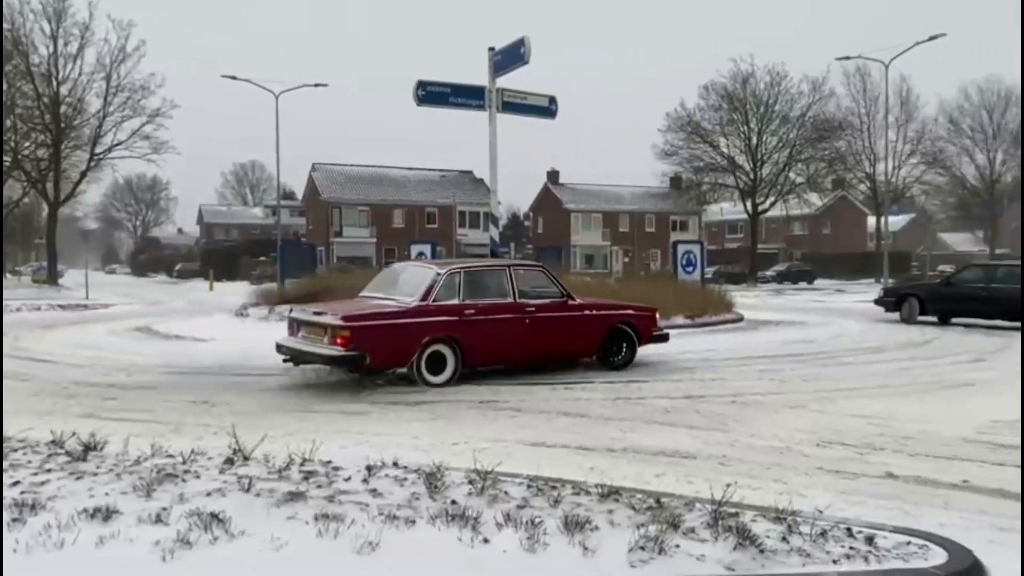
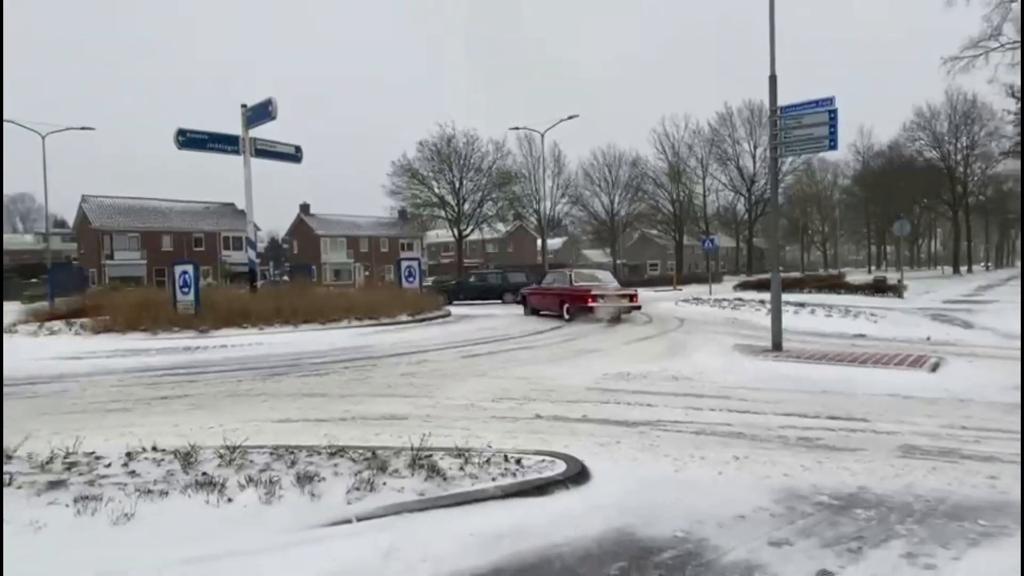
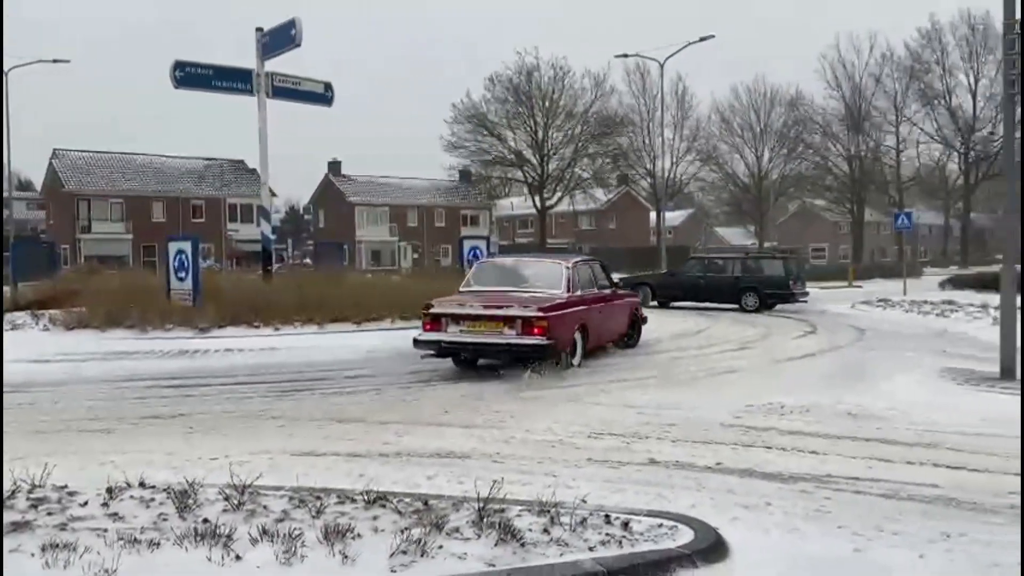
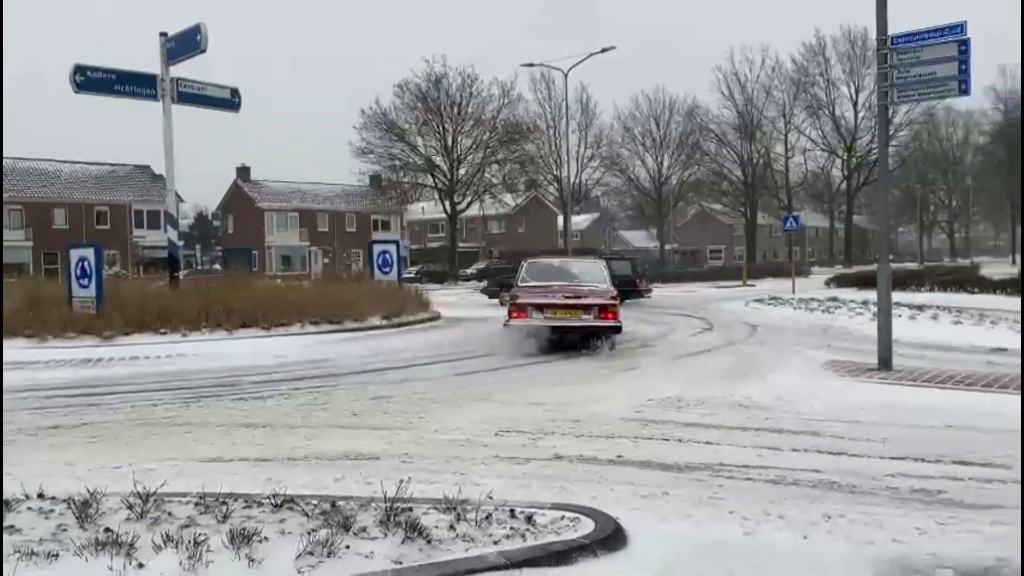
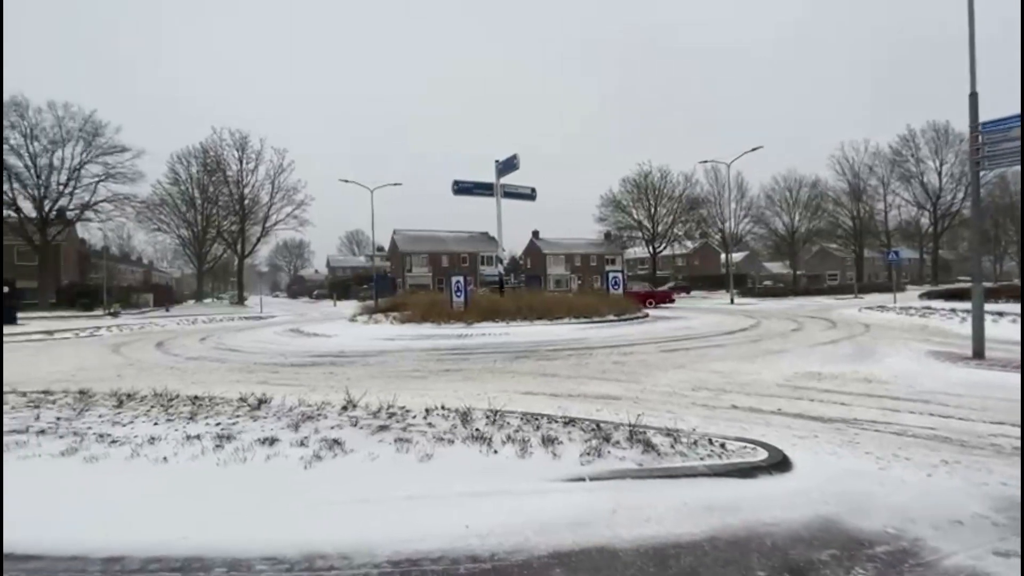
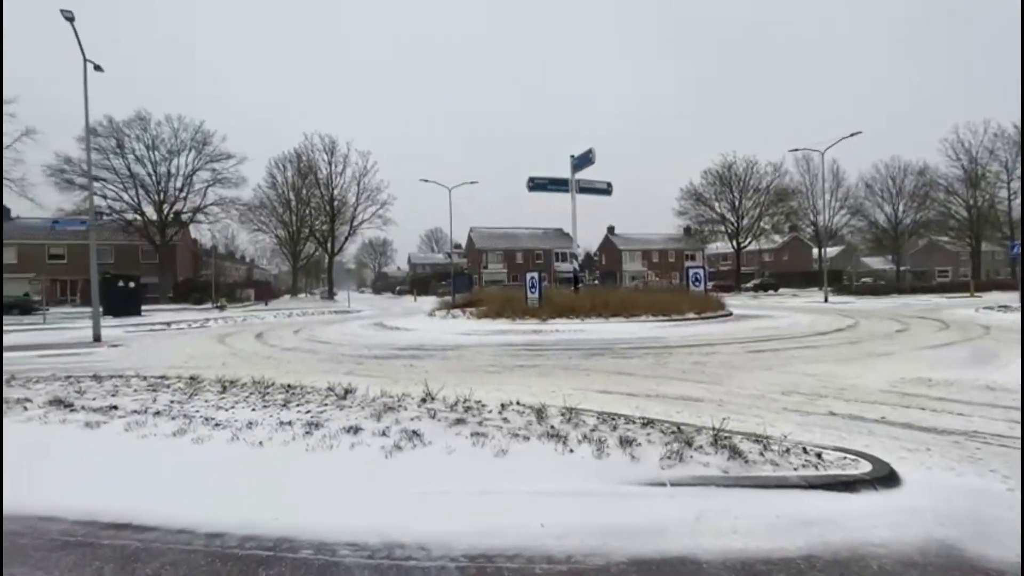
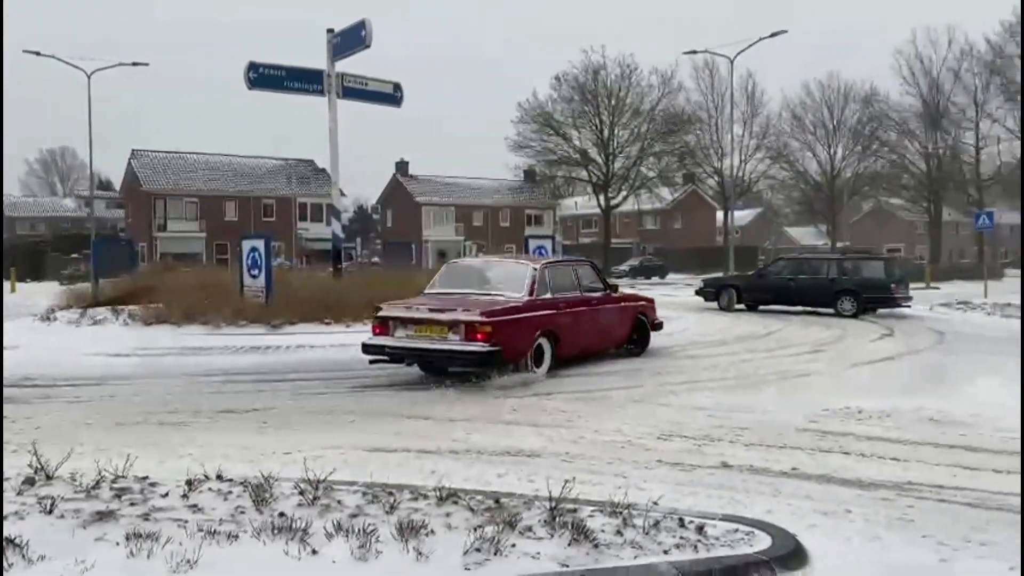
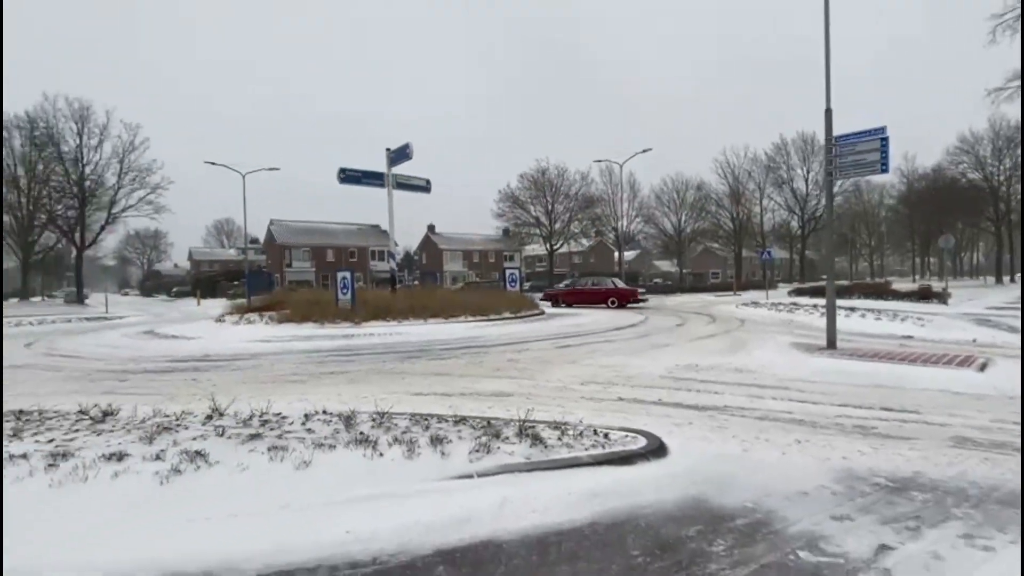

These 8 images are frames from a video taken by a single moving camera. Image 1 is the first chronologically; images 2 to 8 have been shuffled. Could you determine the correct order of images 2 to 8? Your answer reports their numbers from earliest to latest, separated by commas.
7, 3, 4, 2, 8, 5, 6
